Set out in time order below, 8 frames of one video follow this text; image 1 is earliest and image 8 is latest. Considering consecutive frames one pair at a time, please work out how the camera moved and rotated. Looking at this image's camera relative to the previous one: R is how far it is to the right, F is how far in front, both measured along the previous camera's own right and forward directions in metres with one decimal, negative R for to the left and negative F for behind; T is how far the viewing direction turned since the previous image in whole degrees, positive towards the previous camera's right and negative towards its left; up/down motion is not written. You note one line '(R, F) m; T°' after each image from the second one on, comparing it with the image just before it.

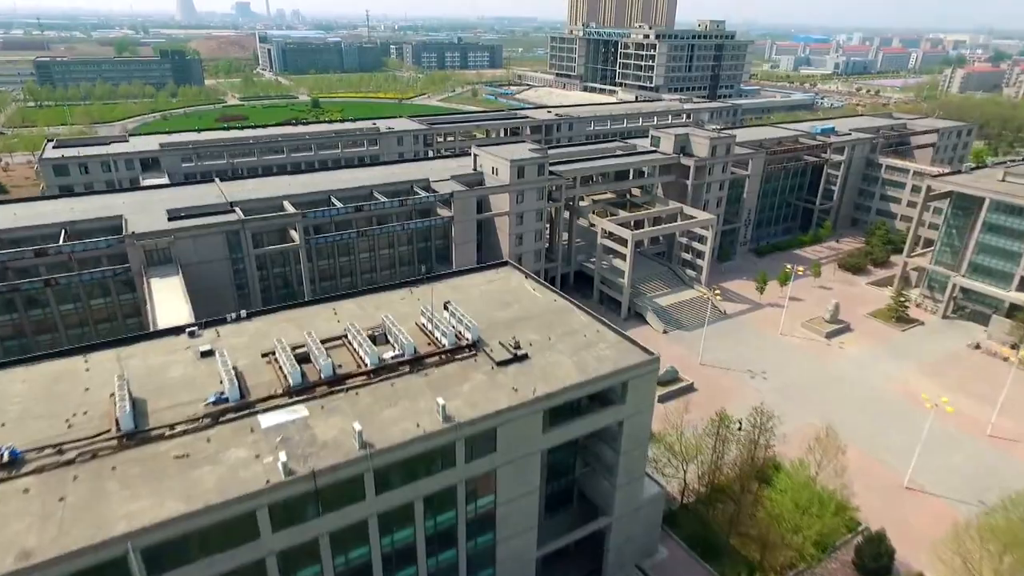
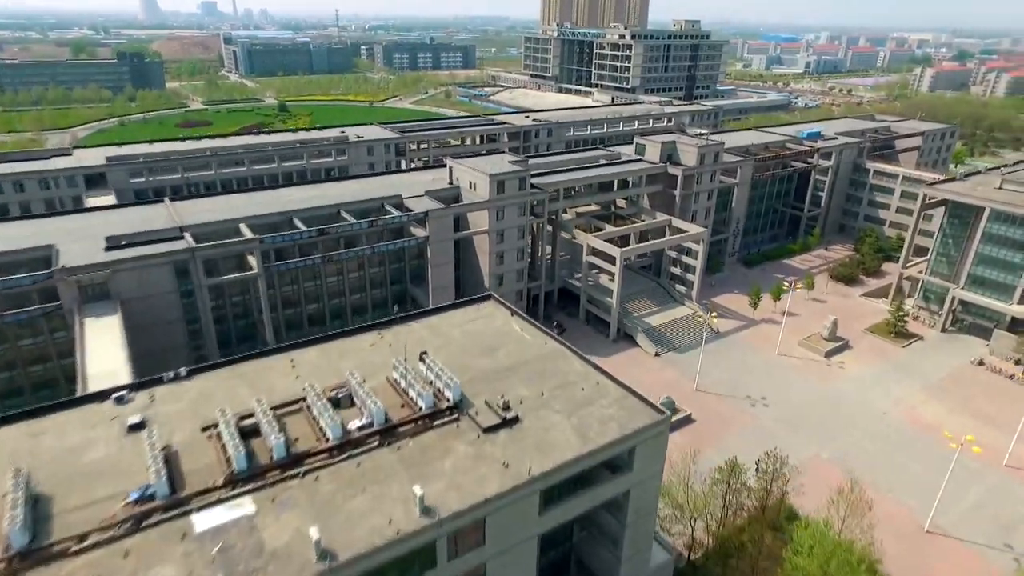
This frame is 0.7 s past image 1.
(-0.3, +3.5) m; +2°
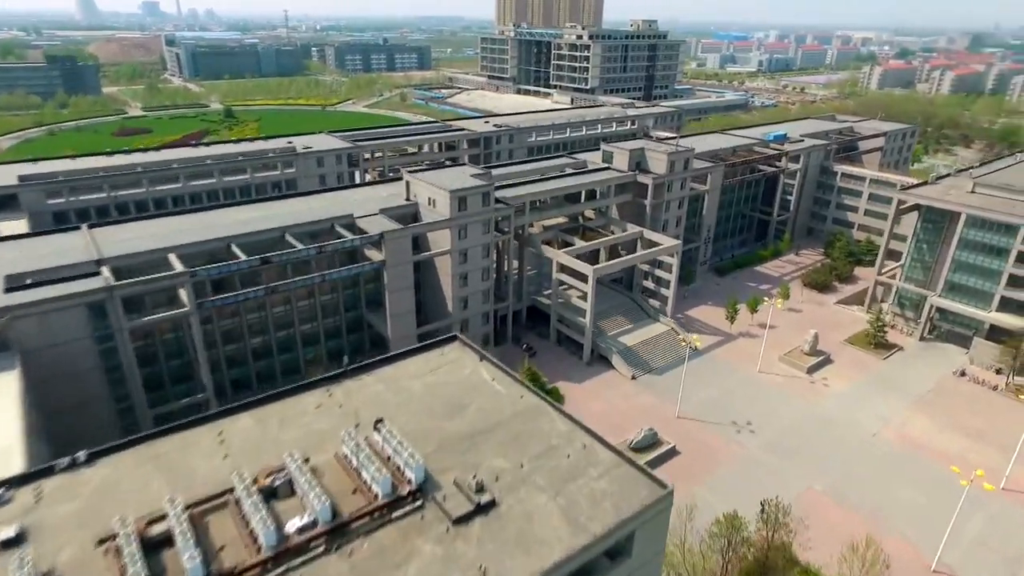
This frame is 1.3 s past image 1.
(-0.2, +3.5) m; +3°
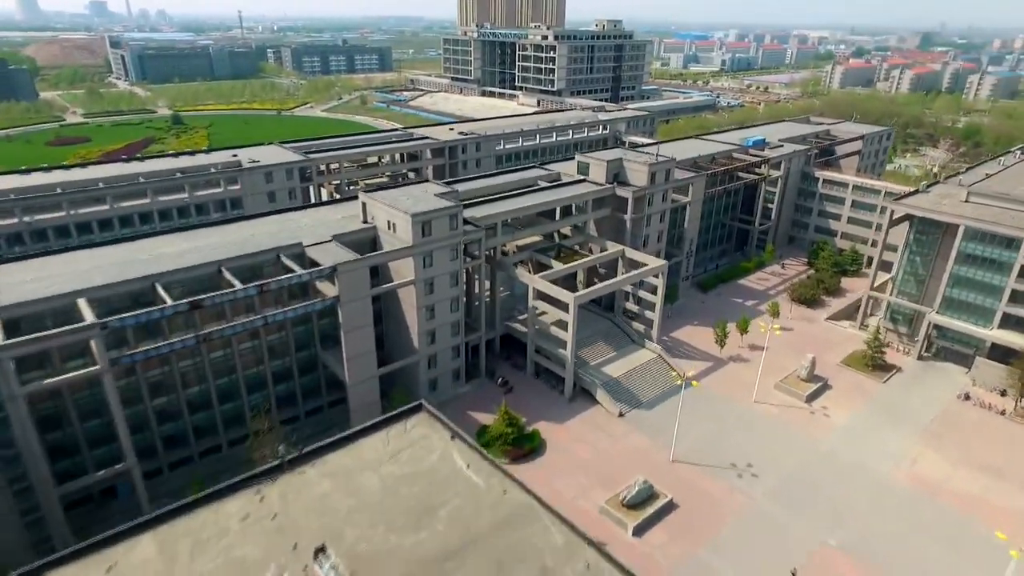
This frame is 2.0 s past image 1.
(-0.2, +4.5) m; +3°
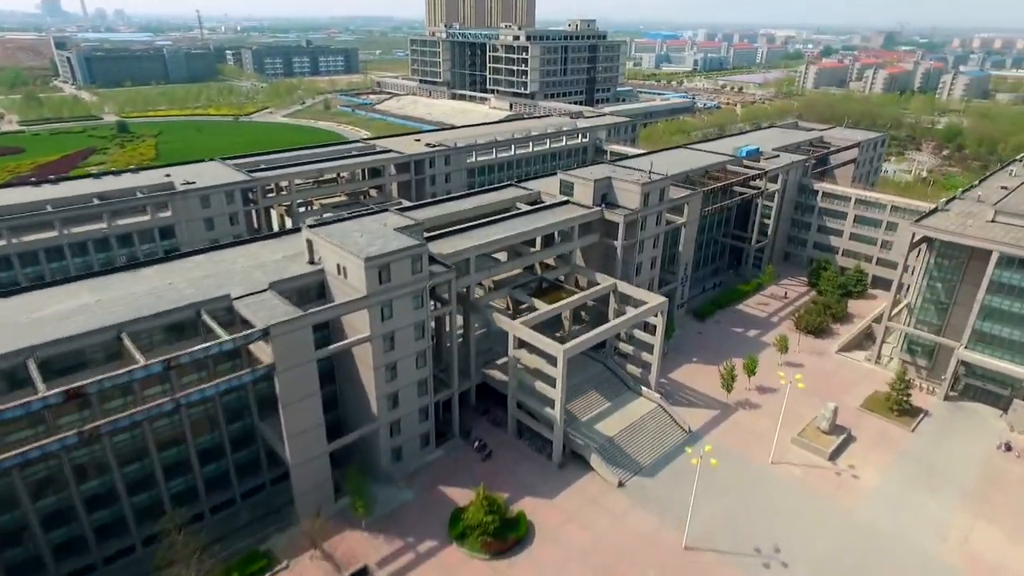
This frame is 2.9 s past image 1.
(-0.1, +6.4) m; +2°
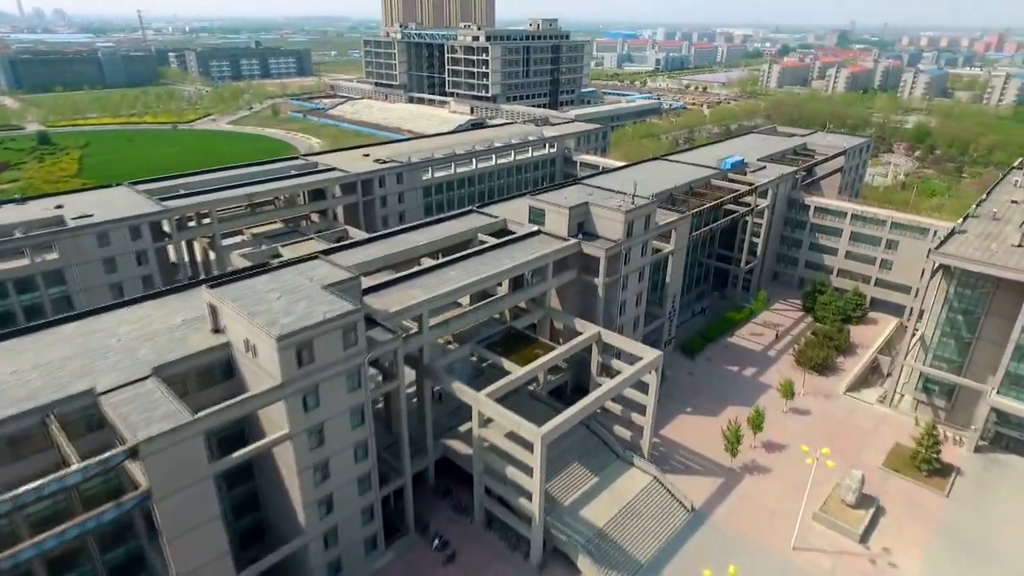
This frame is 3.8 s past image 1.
(+0.3, +7.0) m; +3°
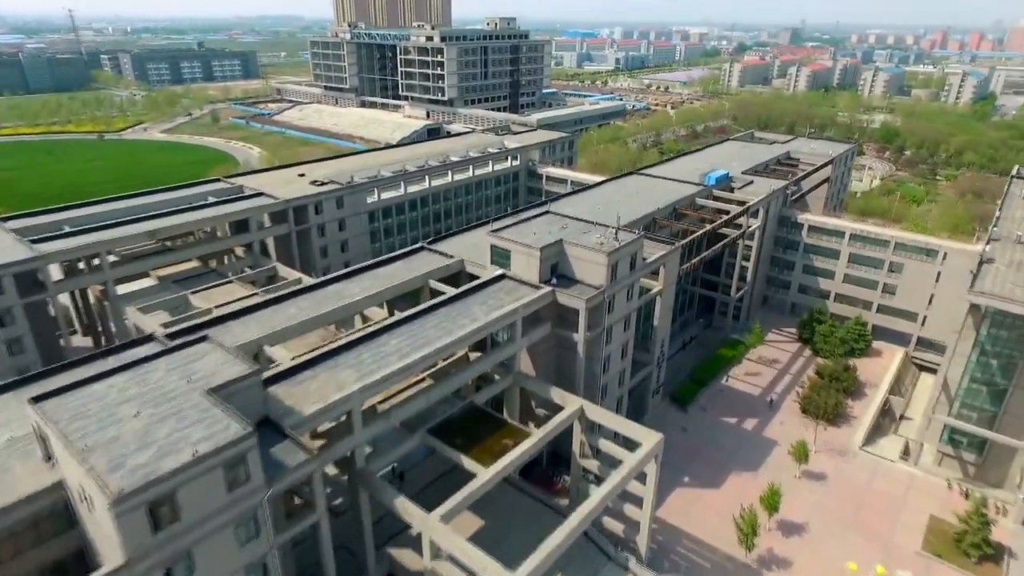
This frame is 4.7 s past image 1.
(+0.3, +7.1) m; +3°
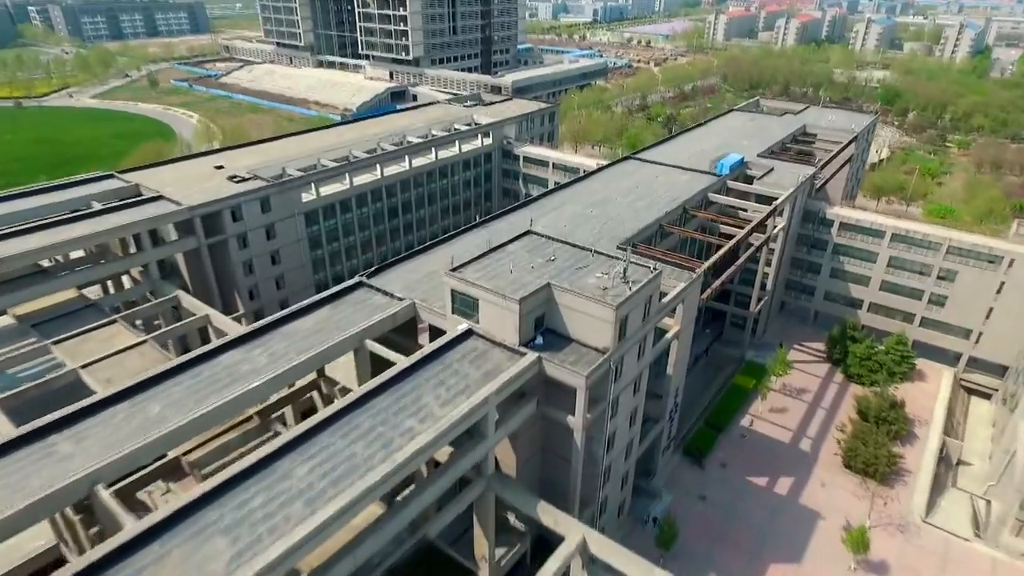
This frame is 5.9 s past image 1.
(+0.3, +9.2) m; +2°
